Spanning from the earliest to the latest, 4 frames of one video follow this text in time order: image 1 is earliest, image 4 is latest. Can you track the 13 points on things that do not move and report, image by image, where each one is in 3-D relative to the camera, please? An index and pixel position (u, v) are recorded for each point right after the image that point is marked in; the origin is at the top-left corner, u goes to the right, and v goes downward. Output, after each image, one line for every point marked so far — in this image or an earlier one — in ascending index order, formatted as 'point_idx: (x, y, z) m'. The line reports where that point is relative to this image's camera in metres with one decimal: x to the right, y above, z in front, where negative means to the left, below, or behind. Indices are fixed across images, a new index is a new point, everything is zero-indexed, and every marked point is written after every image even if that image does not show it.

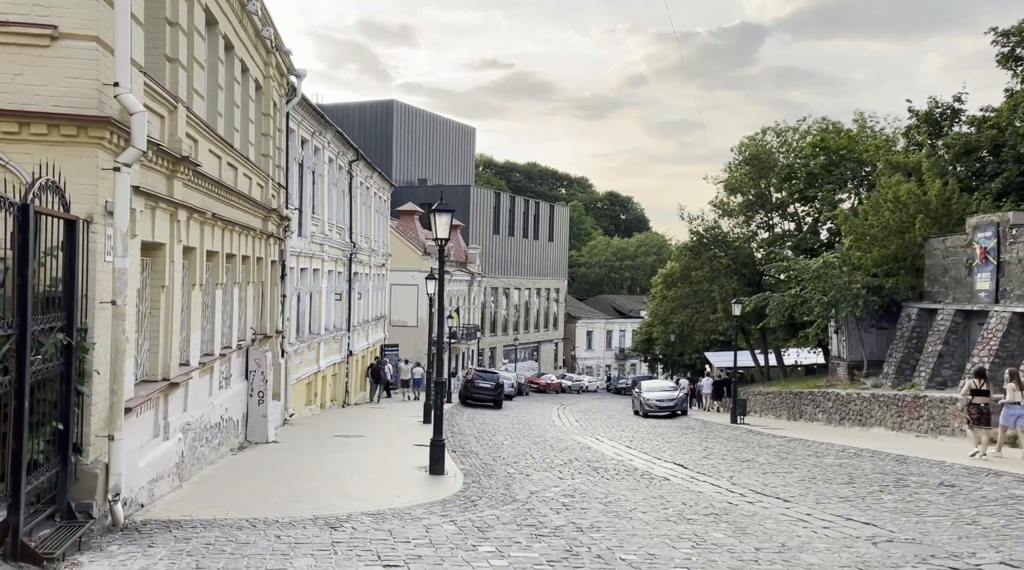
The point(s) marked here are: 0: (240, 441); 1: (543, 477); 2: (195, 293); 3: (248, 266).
0: (-4.8, -2.8, +17.5) m
1: (+0.5, -2.9, +14.9) m
2: (-4.3, -0.1, +13.4) m
3: (-5.0, +0.3, +18.6) m
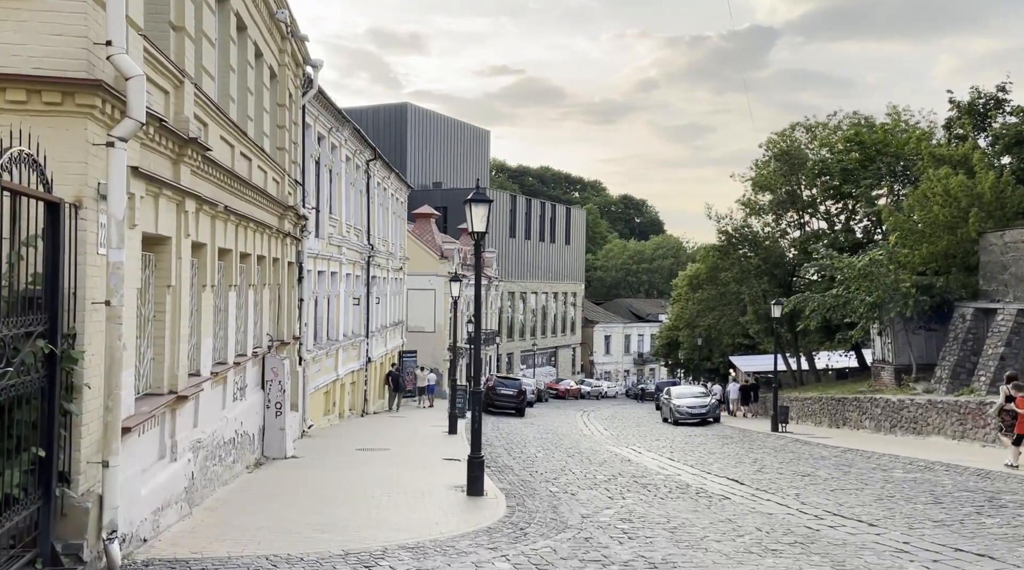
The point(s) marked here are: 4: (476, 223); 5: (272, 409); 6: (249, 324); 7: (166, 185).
0: (-4.2, -2.8, +16.1) m
1: (+1.1, -2.9, +13.5) m
2: (-3.7, -0.1, +12.0) m
3: (-4.3, +0.3, +17.3) m
4: (-0.5, +0.8, +12.6) m
5: (-4.1, -2.1, +17.0) m
6: (-4.1, -0.6, +15.5) m
7: (-3.2, +0.9, +9.3) m
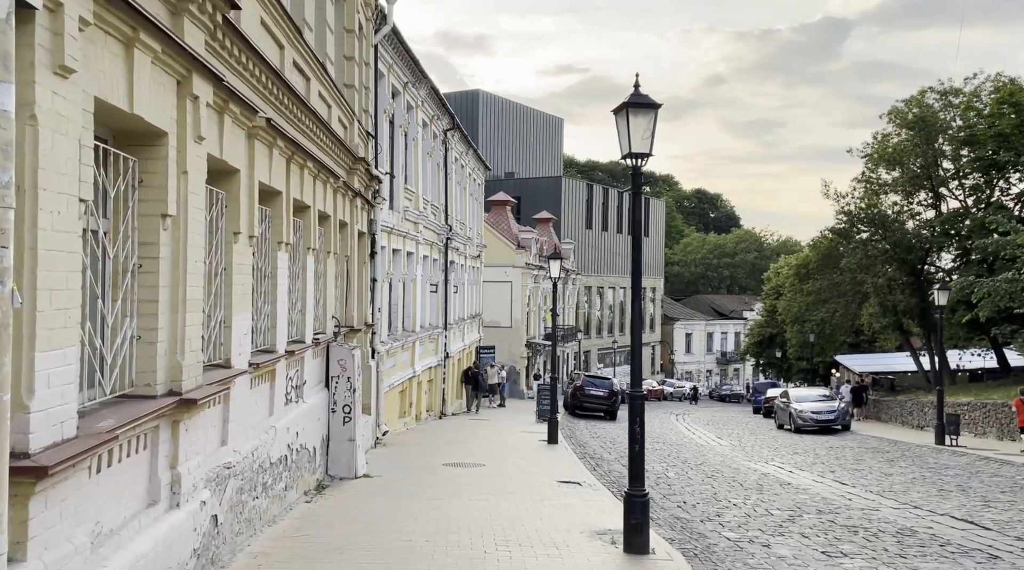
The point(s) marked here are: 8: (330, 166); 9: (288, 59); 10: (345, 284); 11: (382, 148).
0: (-2.4, -2.4, +12.1) m
1: (+2.7, -2.5, +9.2) m
2: (-2.2, +0.3, +8.1) m
3: (-2.5, +0.7, +13.3) m
4: (+1.1, +1.2, +8.4) m
5: (-2.3, -1.7, +13.0) m
6: (-2.4, -0.2, +11.6) m
7: (-1.9, +1.4, +5.2) m
8: (-2.3, +1.5, +12.6) m
9: (-2.2, +2.3, +9.8) m
10: (-2.6, 0.0, +15.2) m
11: (-2.6, +2.8, +19.7) m
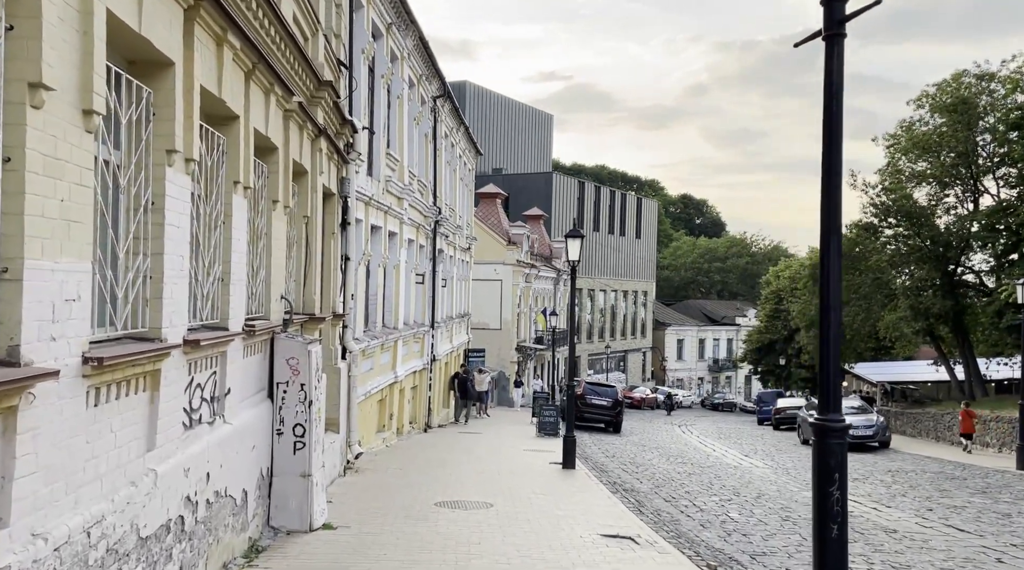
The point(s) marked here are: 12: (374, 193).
0: (-2.1, -2.1, +8.0) m
1: (+3.0, -2.2, +5.2) m
2: (-1.9, +0.7, +4.0) m
3: (-2.2, +1.1, +9.2) m
4: (+1.4, +1.5, +4.4) m
5: (-2.1, -1.4, +8.9) m
6: (-2.1, +0.1, +7.5) m
7: (-1.5, +1.7, +1.2) m
8: (-2.0, +1.8, +8.5) m
9: (-1.9, +2.6, +5.8) m
10: (-2.3, +0.3, +11.1) m
11: (-2.4, +3.0, +15.7) m
12: (-2.4, +1.6, +17.2) m
